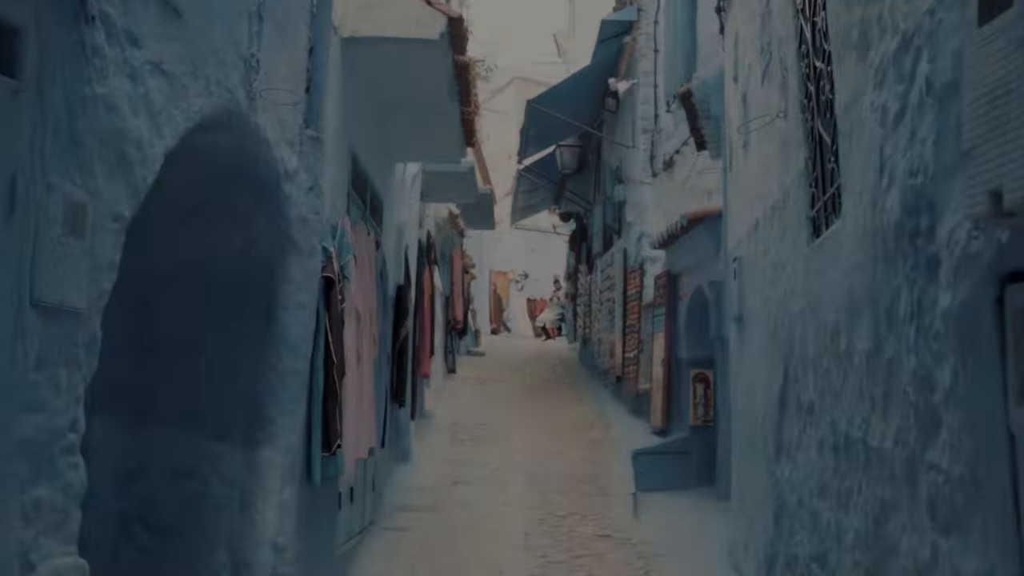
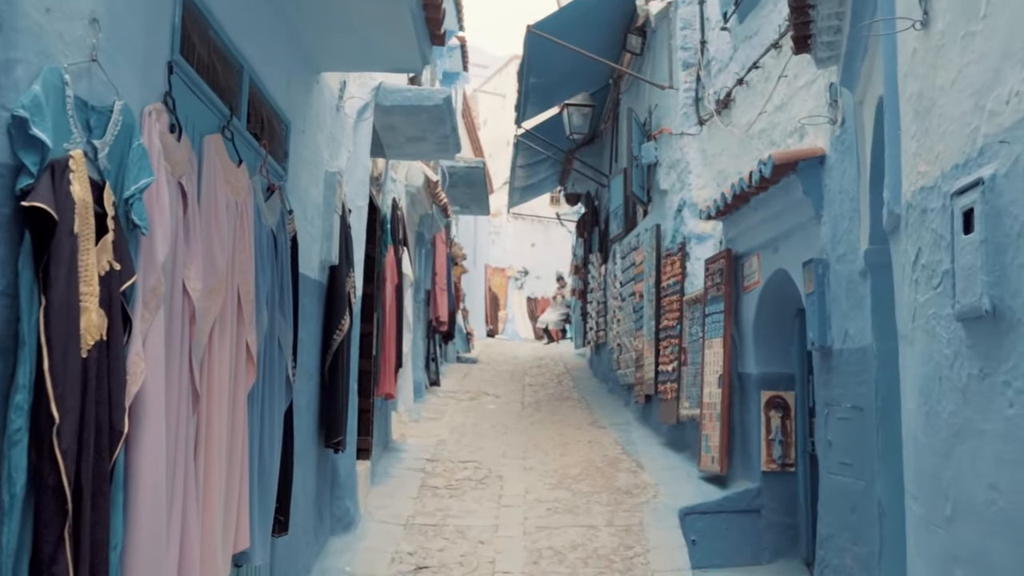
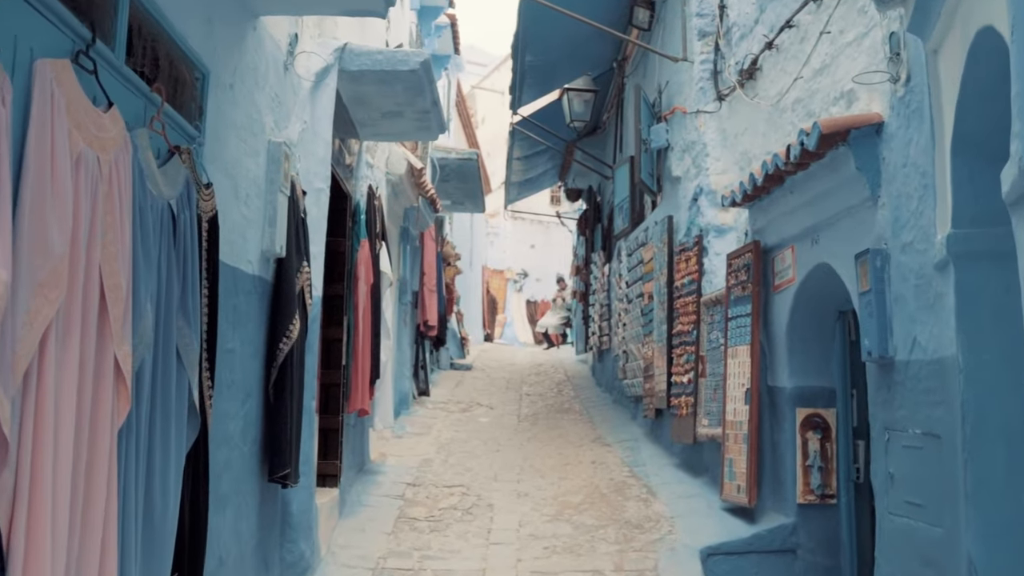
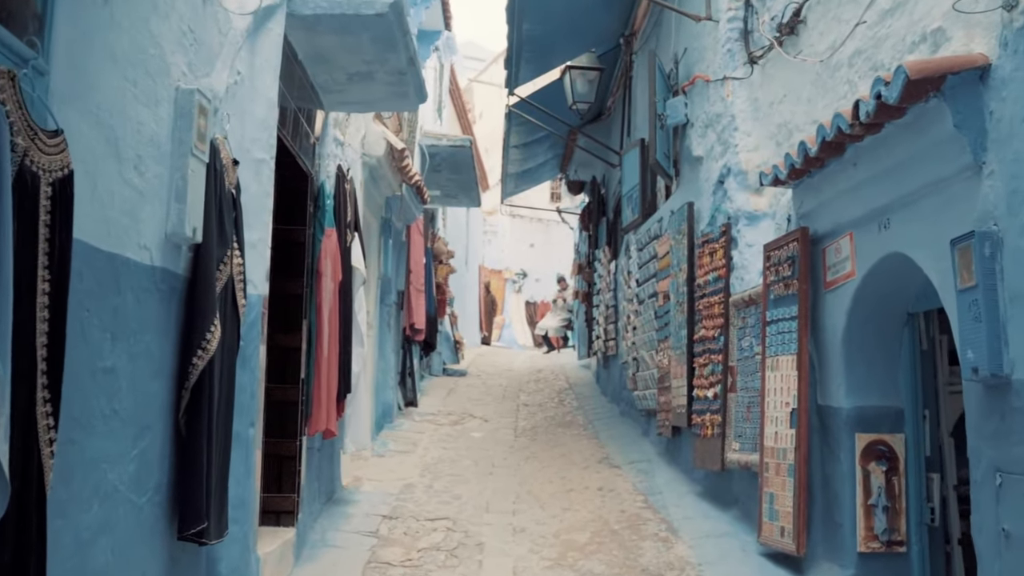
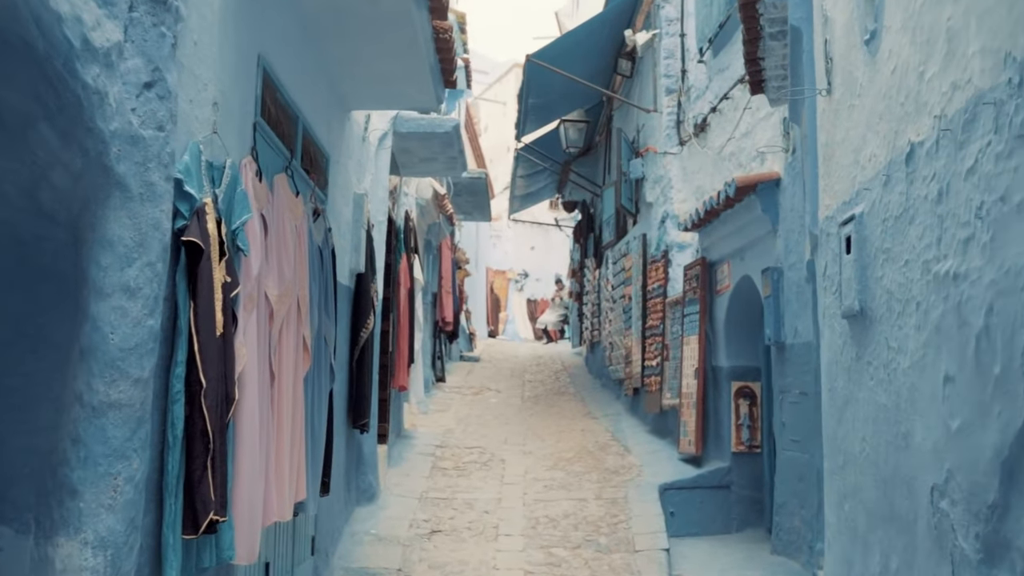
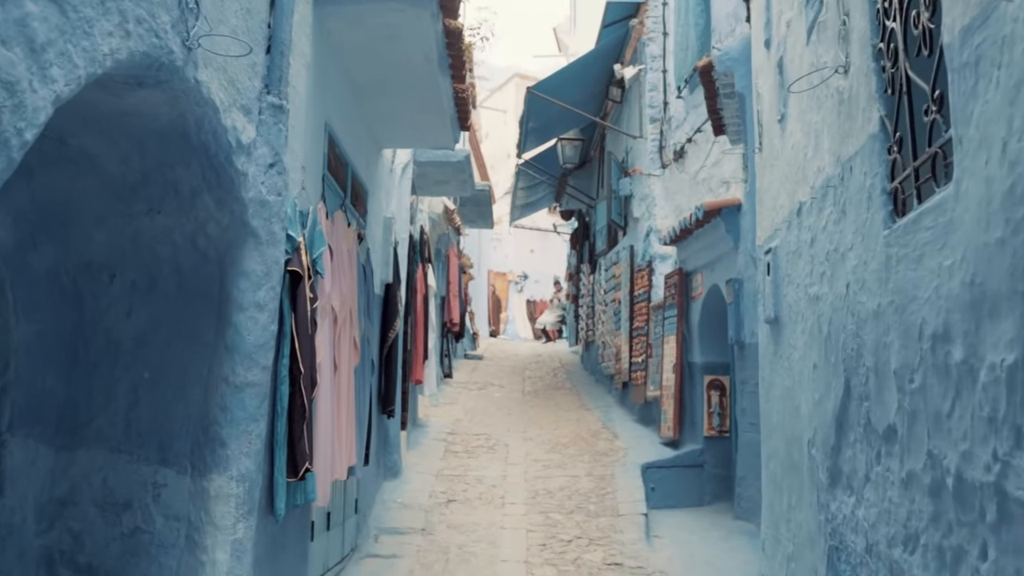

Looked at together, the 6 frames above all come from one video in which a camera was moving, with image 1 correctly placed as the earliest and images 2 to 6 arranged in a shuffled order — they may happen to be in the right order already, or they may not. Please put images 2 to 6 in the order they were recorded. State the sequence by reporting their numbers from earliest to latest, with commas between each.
6, 5, 2, 3, 4
